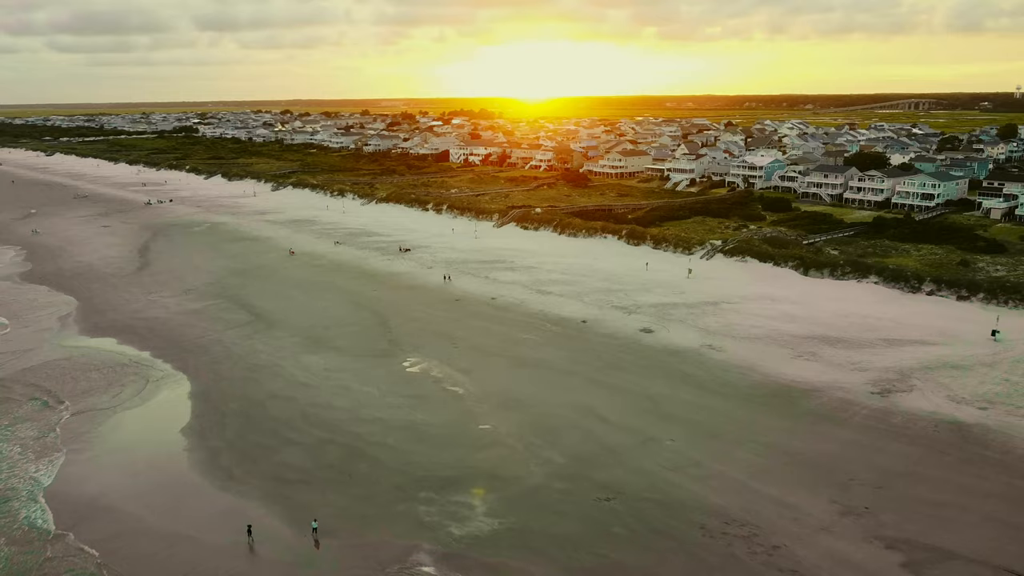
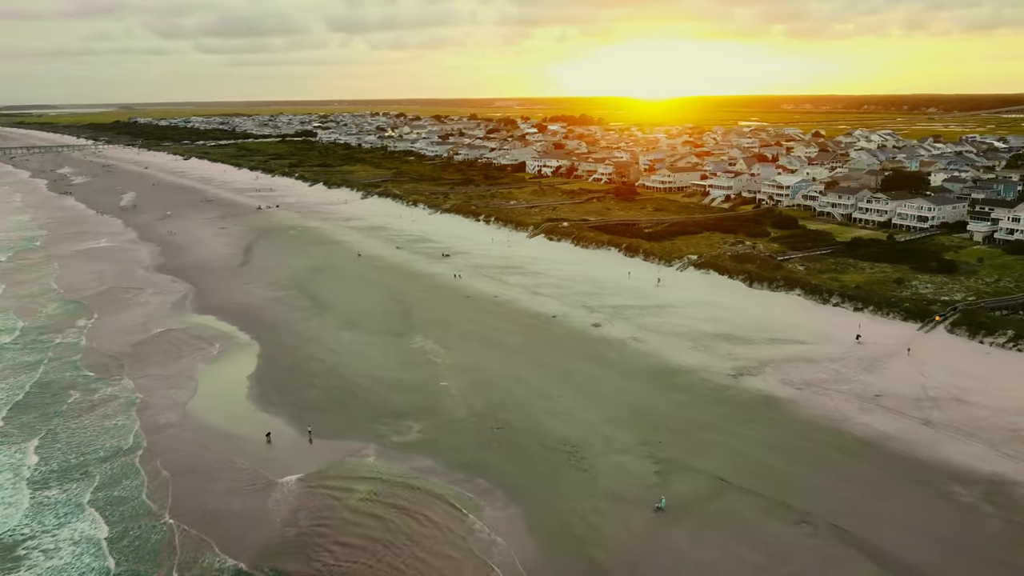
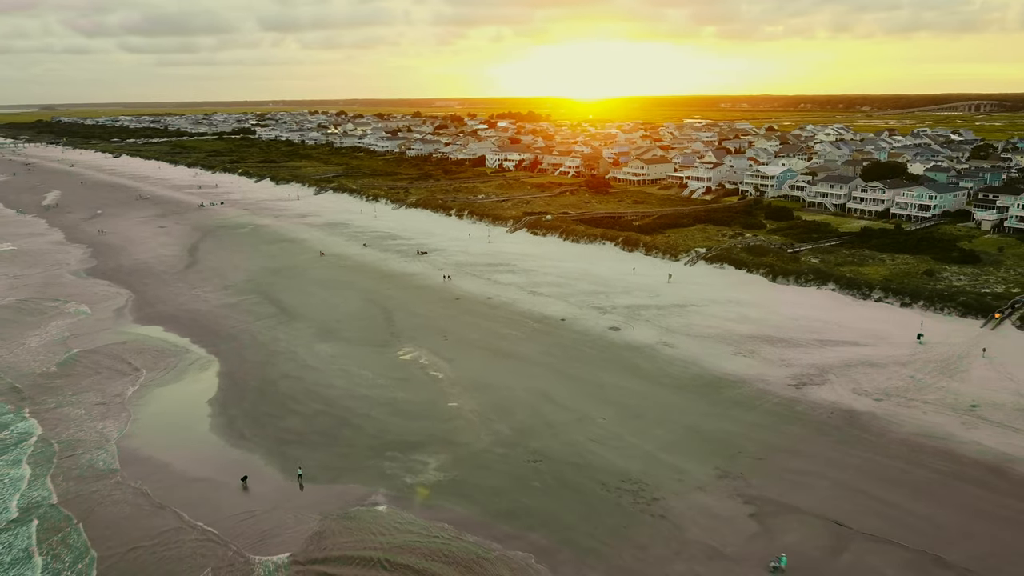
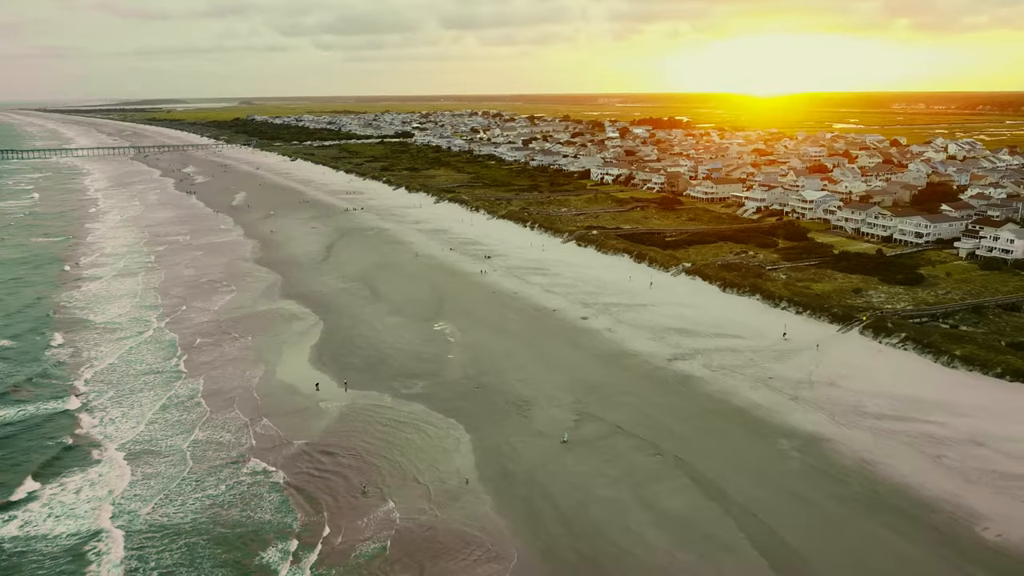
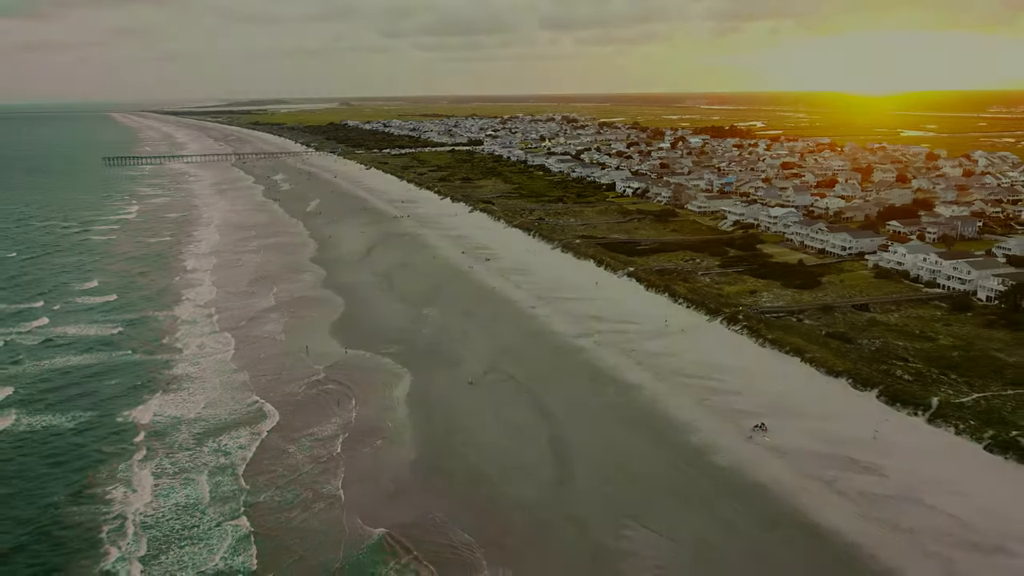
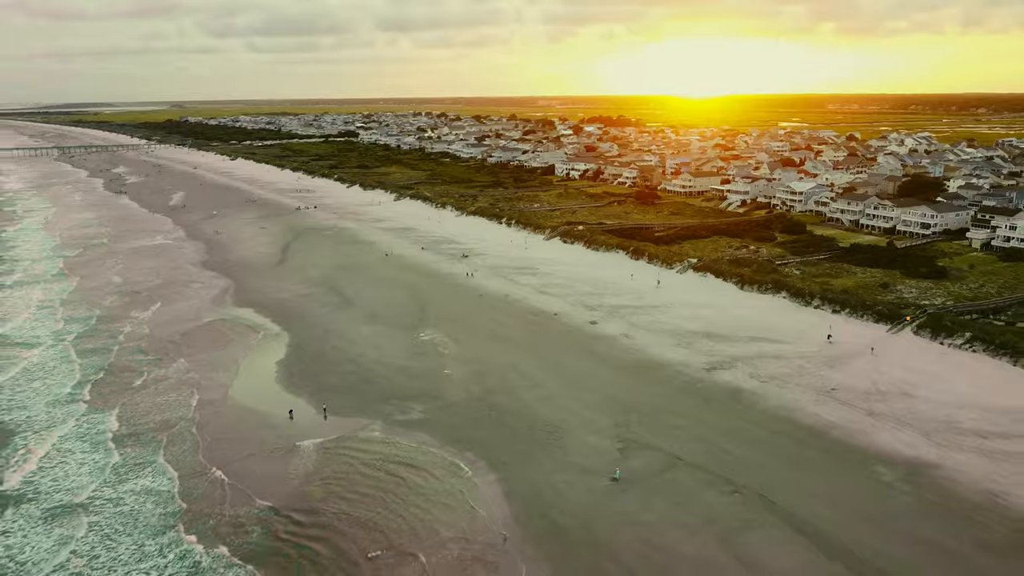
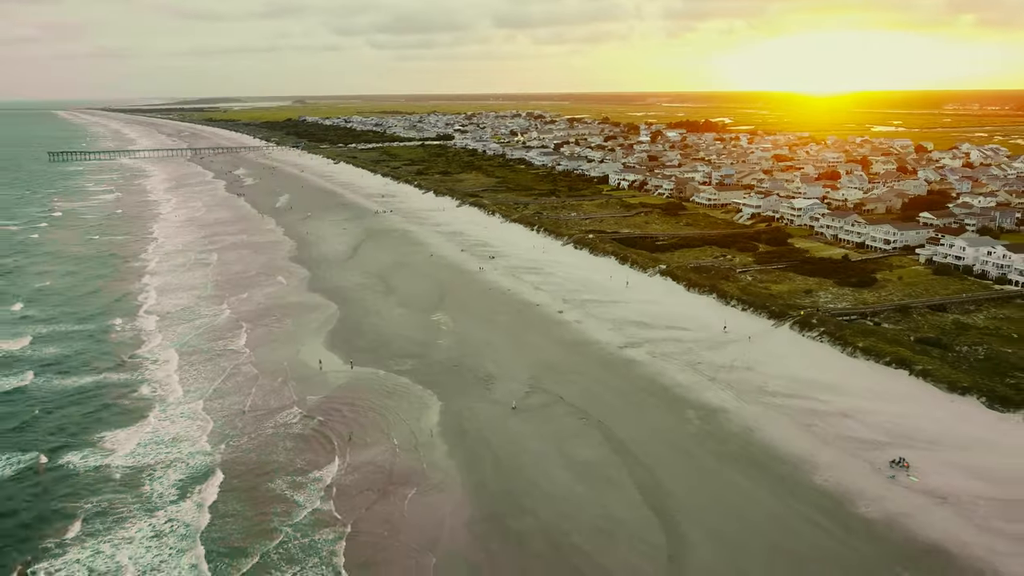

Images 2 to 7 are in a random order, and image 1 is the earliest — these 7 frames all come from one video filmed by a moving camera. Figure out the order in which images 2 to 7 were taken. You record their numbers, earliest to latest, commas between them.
3, 2, 6, 4, 7, 5
